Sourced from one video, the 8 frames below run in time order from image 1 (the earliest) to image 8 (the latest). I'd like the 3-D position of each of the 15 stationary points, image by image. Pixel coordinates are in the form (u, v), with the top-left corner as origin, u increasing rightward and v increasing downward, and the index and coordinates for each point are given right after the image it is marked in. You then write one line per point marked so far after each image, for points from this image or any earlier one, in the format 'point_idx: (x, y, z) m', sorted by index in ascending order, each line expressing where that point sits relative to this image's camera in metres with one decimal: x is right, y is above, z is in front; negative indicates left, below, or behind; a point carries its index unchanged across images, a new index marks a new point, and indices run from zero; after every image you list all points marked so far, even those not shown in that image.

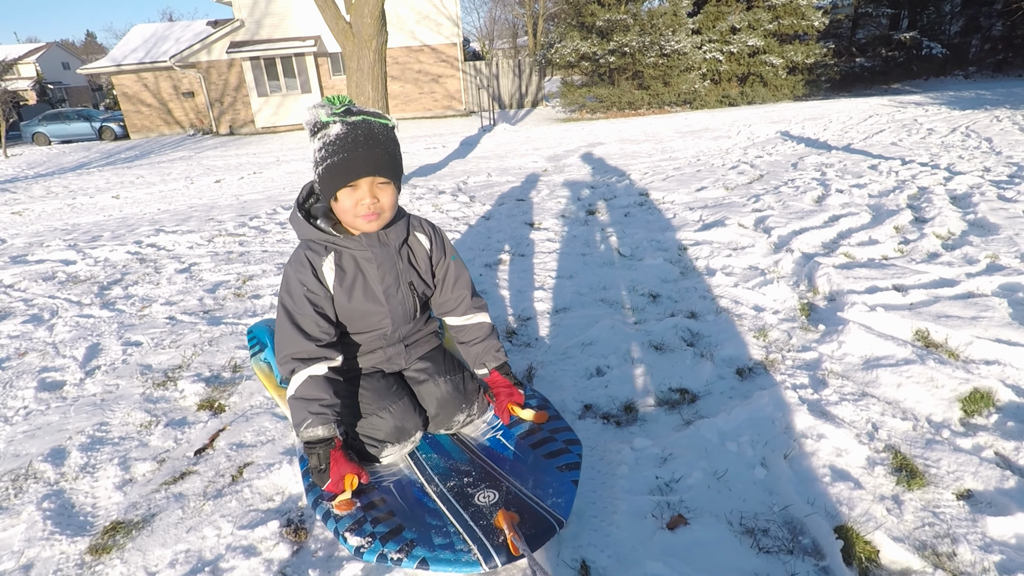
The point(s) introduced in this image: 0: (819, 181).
0: (+3.9, +1.3, +7.5) m
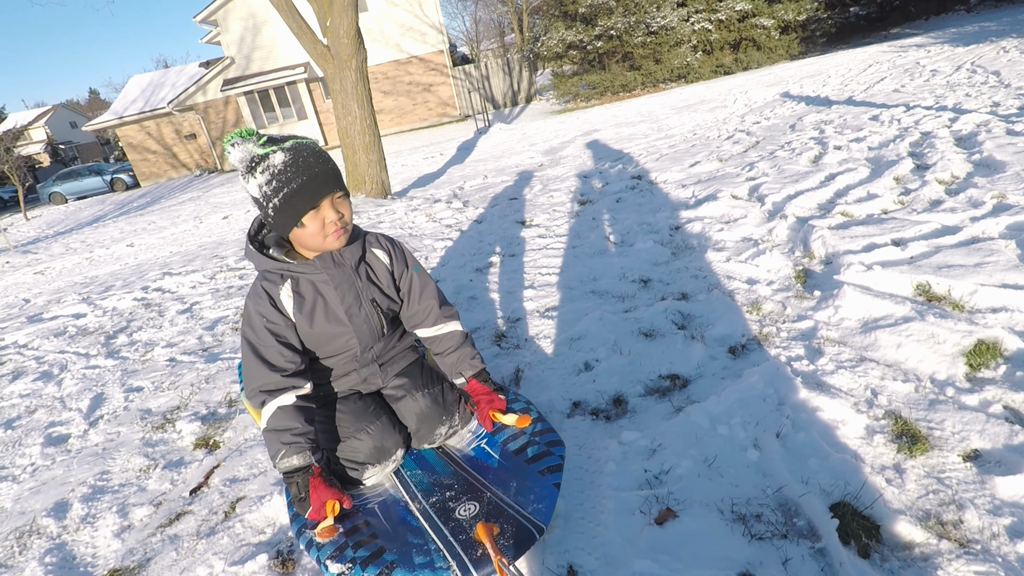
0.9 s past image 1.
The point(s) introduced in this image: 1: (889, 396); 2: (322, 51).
0: (+3.7, +1.8, +7.3) m
1: (+1.4, -0.4, +2.2) m
2: (-2.5, +3.1, +7.9) m
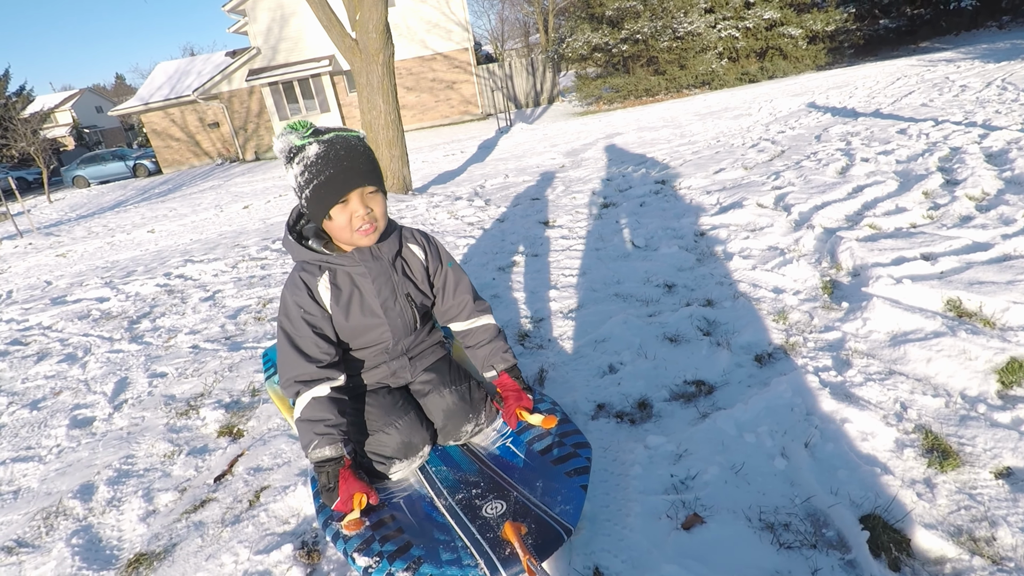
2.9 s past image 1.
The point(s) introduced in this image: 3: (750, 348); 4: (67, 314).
0: (+4.0, +1.6, +7.3) m
1: (+1.5, -0.4, +2.2) m
2: (-2.1, +3.2, +7.9) m
3: (+1.1, -0.3, +2.8) m
4: (-4.4, -0.2, +6.0) m
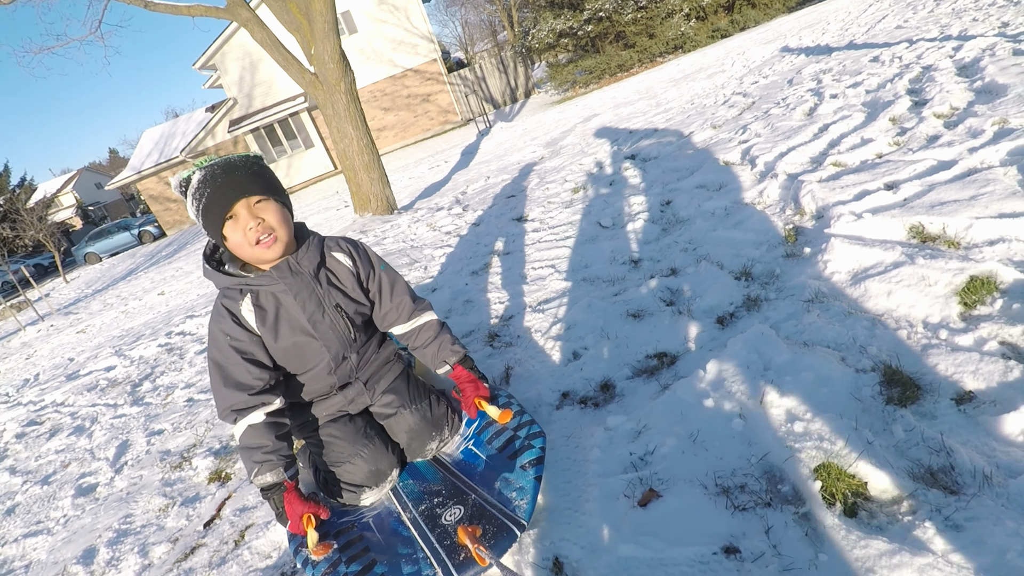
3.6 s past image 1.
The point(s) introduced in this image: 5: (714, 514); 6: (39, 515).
0: (+3.6, +2.3, +7.1) m
1: (+1.3, -0.2, +2.1) m
2: (-2.7, +2.7, +8.0) m
3: (+0.9, -0.1, +2.7) m
4: (-4.4, -1.0, +6.1) m
5: (+0.6, -0.6, +1.7) m
6: (-2.7, -1.3, +3.4) m
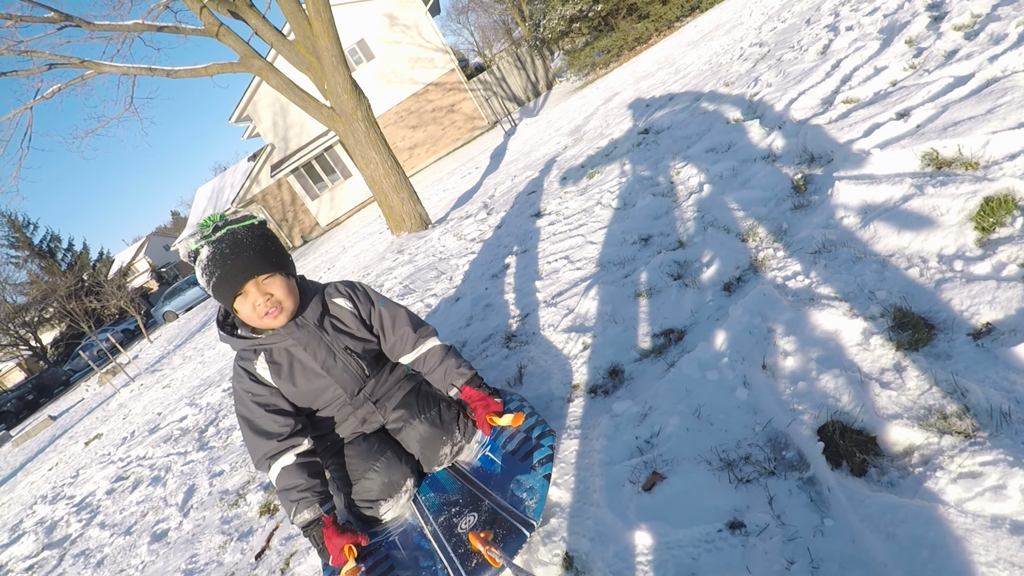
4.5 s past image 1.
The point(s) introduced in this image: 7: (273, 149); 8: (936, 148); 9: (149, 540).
0: (+3.6, +2.9, +6.8) m
1: (+1.3, 0.0, +2.0) m
2: (-2.6, +2.4, +8.2) m
3: (+0.9, 0.0, +2.6) m
4: (-3.8, -1.7, +6.5) m
5: (+0.6, -0.5, +1.6) m
6: (-2.4, -1.7, +3.6) m
7: (-7.6, +4.3, +18.6) m
8: (+1.8, +0.6, +2.6) m
9: (-2.2, -1.6, +3.7) m
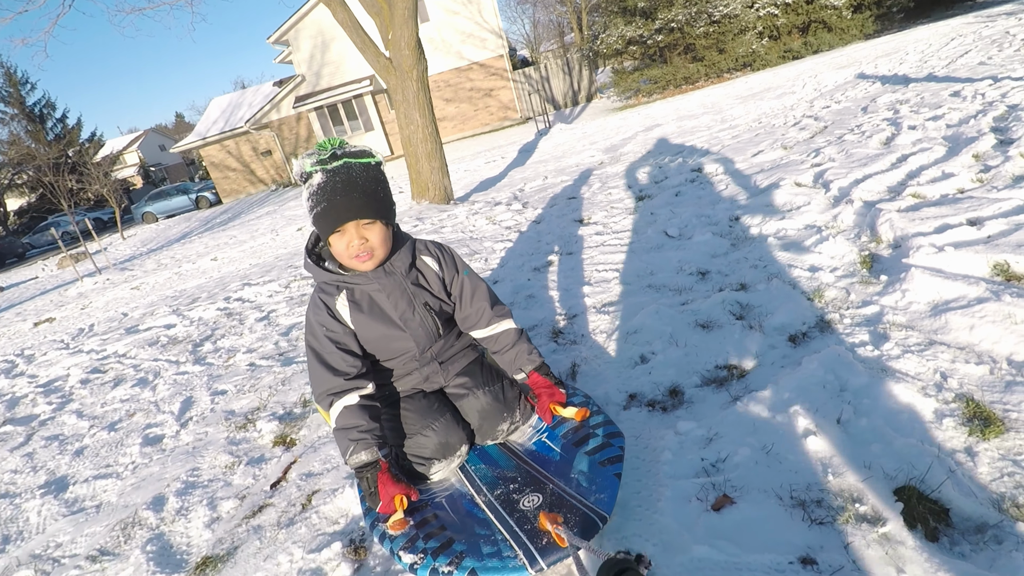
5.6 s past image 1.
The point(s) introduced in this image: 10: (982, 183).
0: (+4.4, +1.9, +7.0) m
1: (+1.6, -0.3, +2.1) m
2: (-1.8, +3.0, +8.2) m
3: (+1.2, -0.2, +2.7) m
4: (-3.9, -0.6, +6.4) m
5: (+0.8, -0.7, +1.7) m
6: (-2.4, -1.0, +3.6) m
7: (-6.5, +6.2, +18.4) m
8: (+2.3, +0.1, +2.8) m
9: (-2.3, -0.9, +3.7) m
10: (+3.2, +0.7, +4.0) m
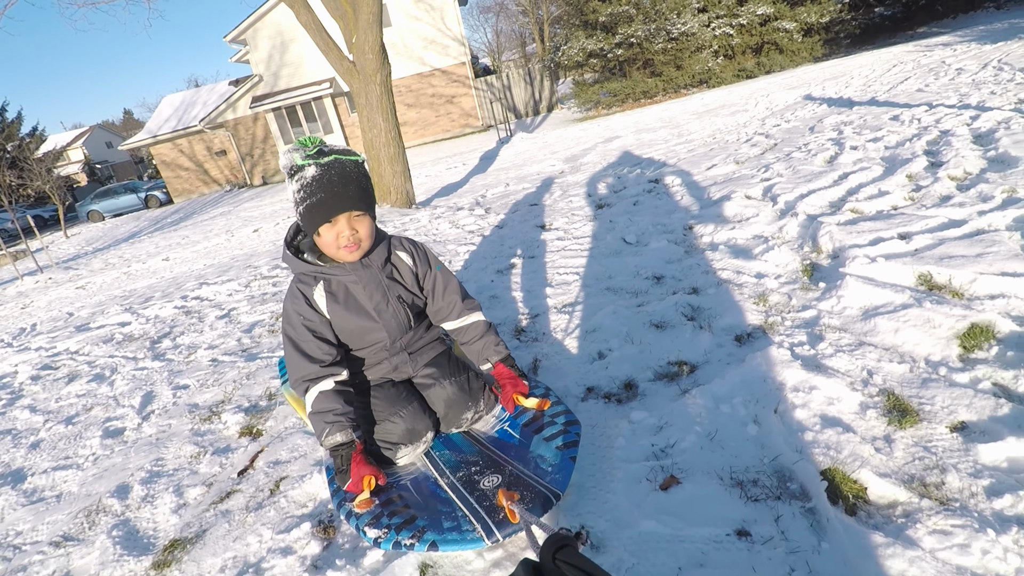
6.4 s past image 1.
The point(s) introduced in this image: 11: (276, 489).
0: (+4.0, +1.8, +7.4) m
1: (+1.5, -0.3, +2.4) m
2: (-2.2, +3.0, +8.2) m
3: (+1.1, -0.2, +2.9) m
4: (-4.3, -0.5, +6.3) m
5: (+0.7, -0.7, +1.9) m
6: (-2.6, -0.9, +3.6) m
7: (-7.6, +6.2, +18.1) m
8: (+2.1, +0.1, +3.0) m
9: (-2.5, -0.9, +3.7) m
10: (+2.9, +0.6, +4.4) m
11: (-1.0, -0.8, +2.6) m
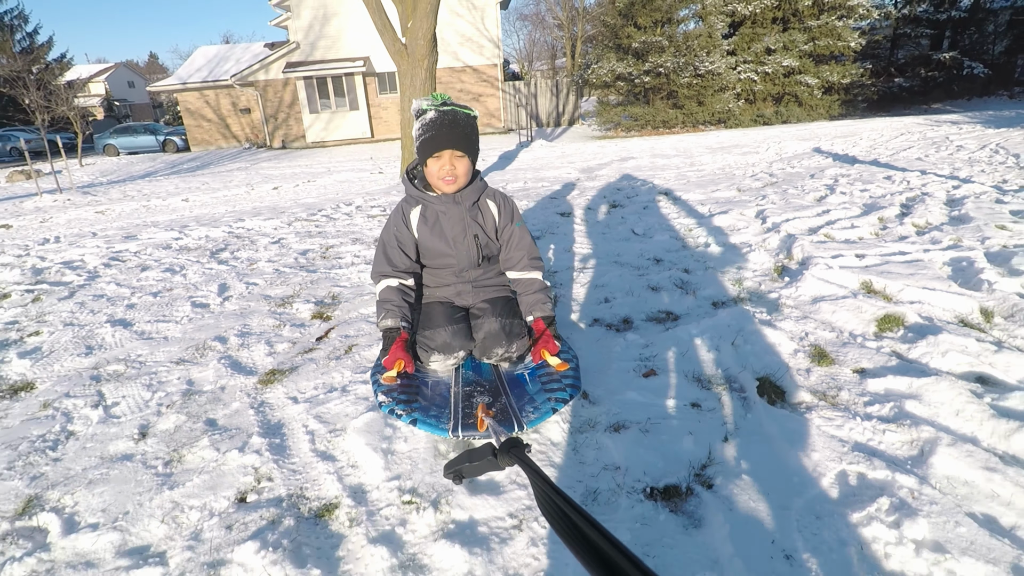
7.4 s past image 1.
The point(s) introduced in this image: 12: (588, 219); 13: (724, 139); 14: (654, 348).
0: (+4.3, +1.4, +8.3) m
1: (+1.6, -0.3, +3.2) m
2: (-1.6, +3.6, +9.0) m
3: (+1.2, -0.1, +3.7) m
4: (-4.2, +0.5, +7.0) m
5: (+0.8, -0.4, +2.7) m
6: (-2.6, -0.2, +4.3) m
7: (-6.5, +7.5, +18.9) m
8: (+2.3, 0.0, +3.8) m
9: (-2.4, -0.1, +4.4) m
10: (+3.2, +0.4, +5.2) m
11: (-0.9, -0.4, +3.4) m
12: (+0.8, +0.7, +6.2) m
13: (+5.1, +3.6, +14.4) m
14: (+0.7, -0.3, +3.0) m
